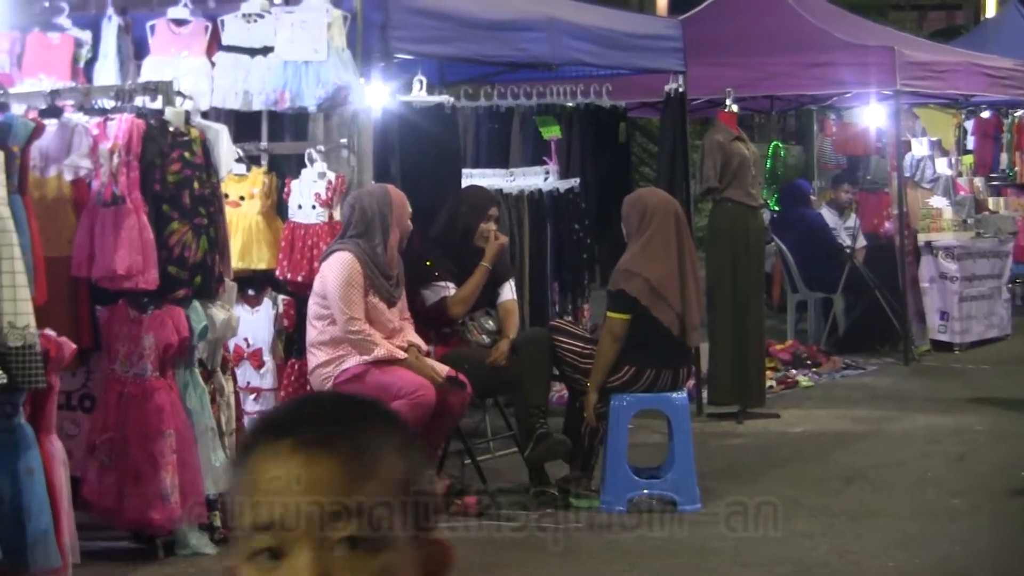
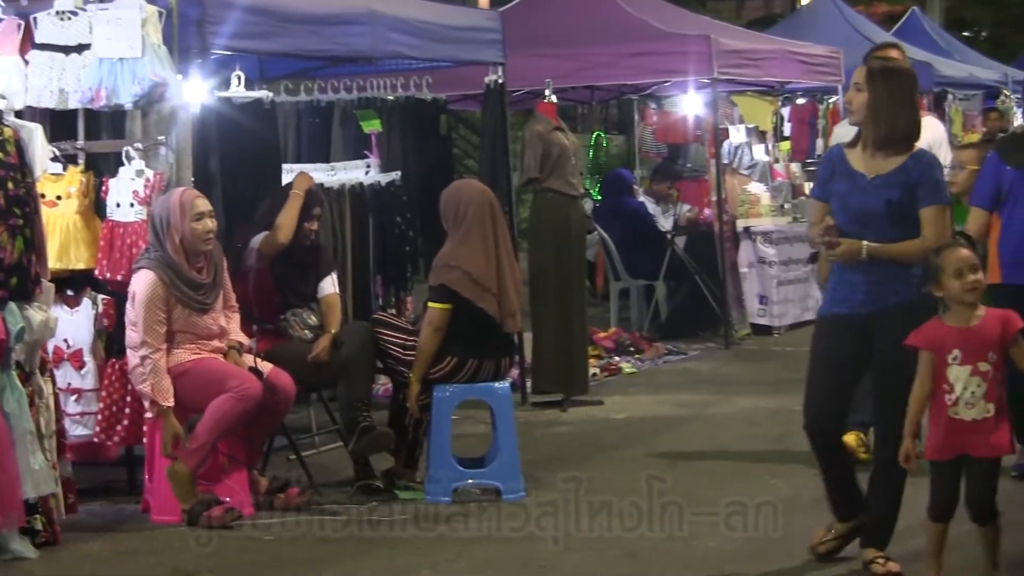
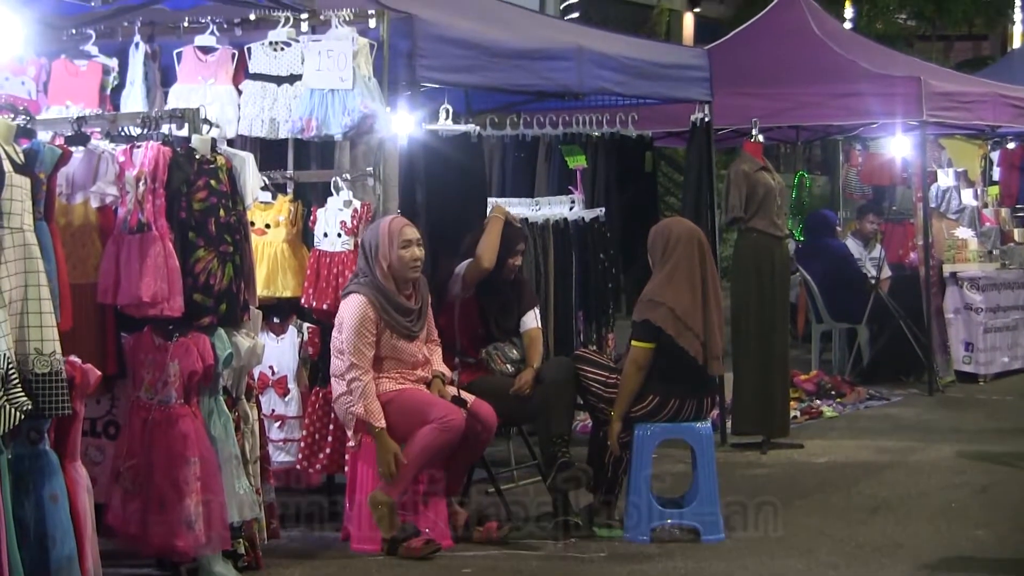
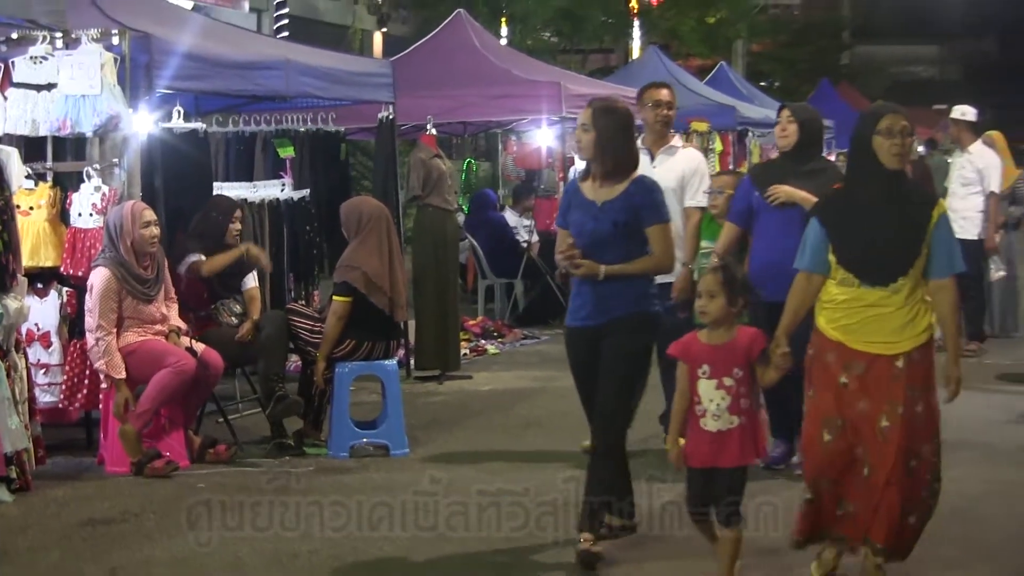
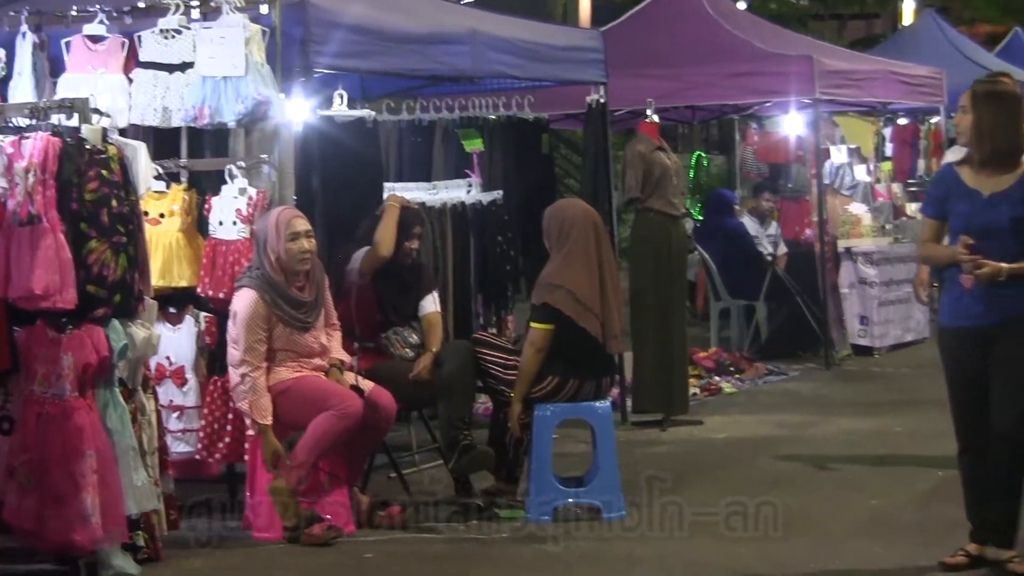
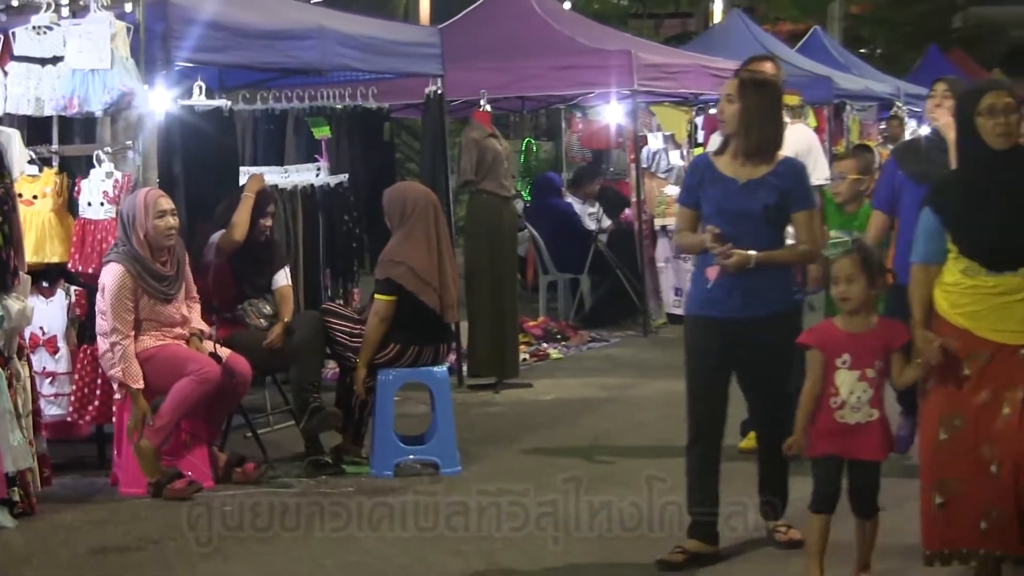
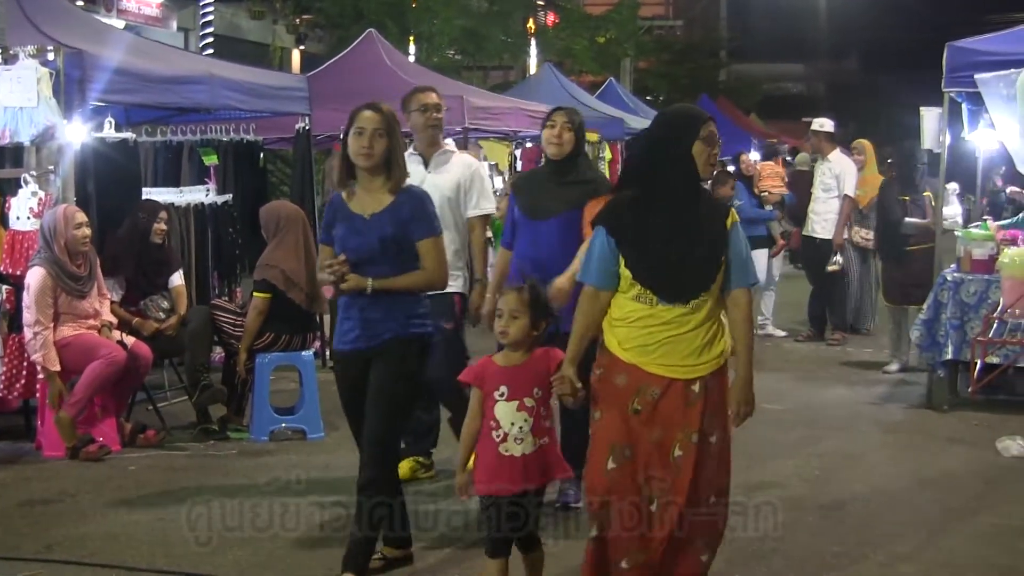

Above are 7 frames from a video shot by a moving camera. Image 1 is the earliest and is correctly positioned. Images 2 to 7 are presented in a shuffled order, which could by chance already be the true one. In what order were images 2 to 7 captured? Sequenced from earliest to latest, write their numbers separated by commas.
3, 5, 2, 6, 4, 7
